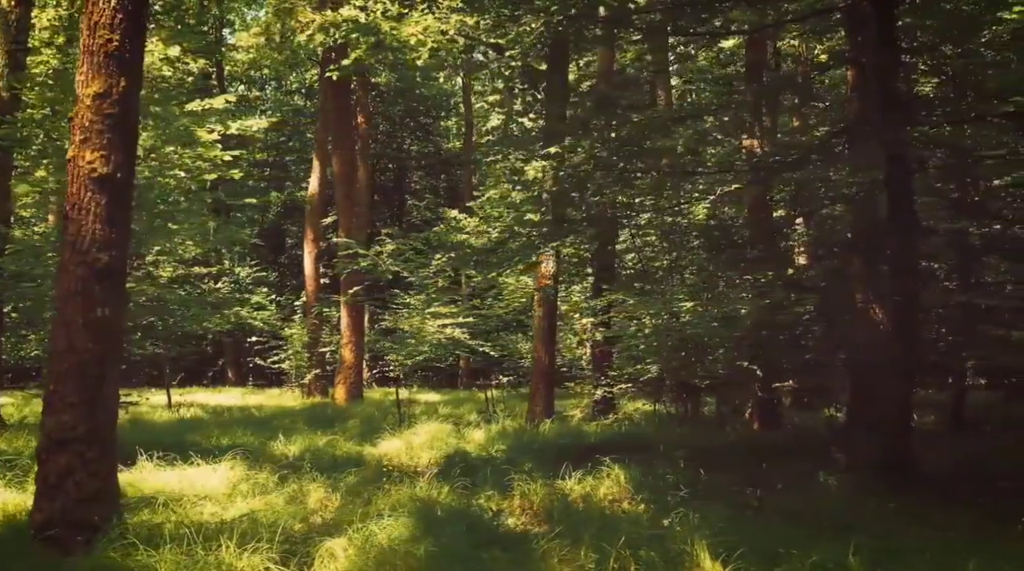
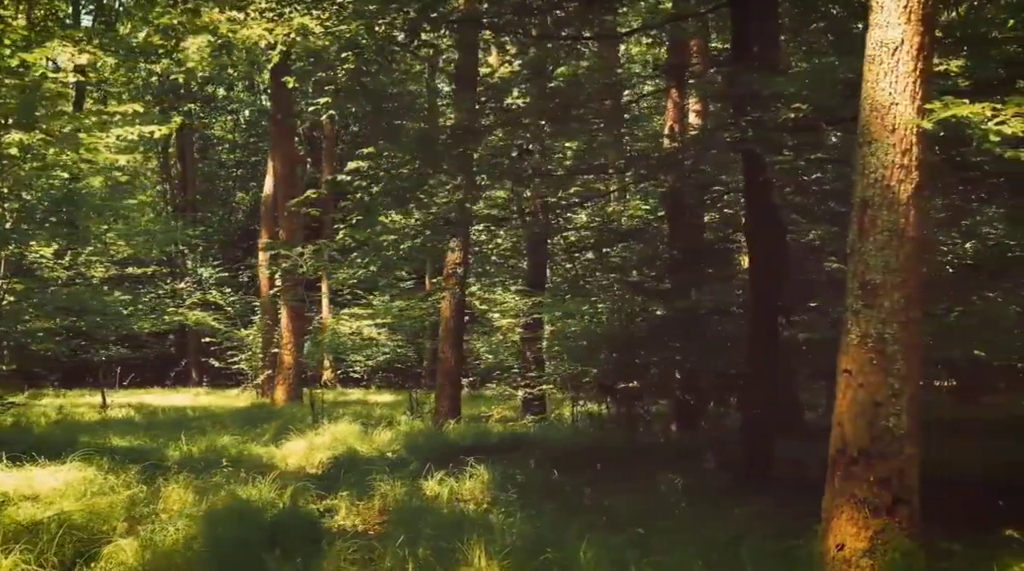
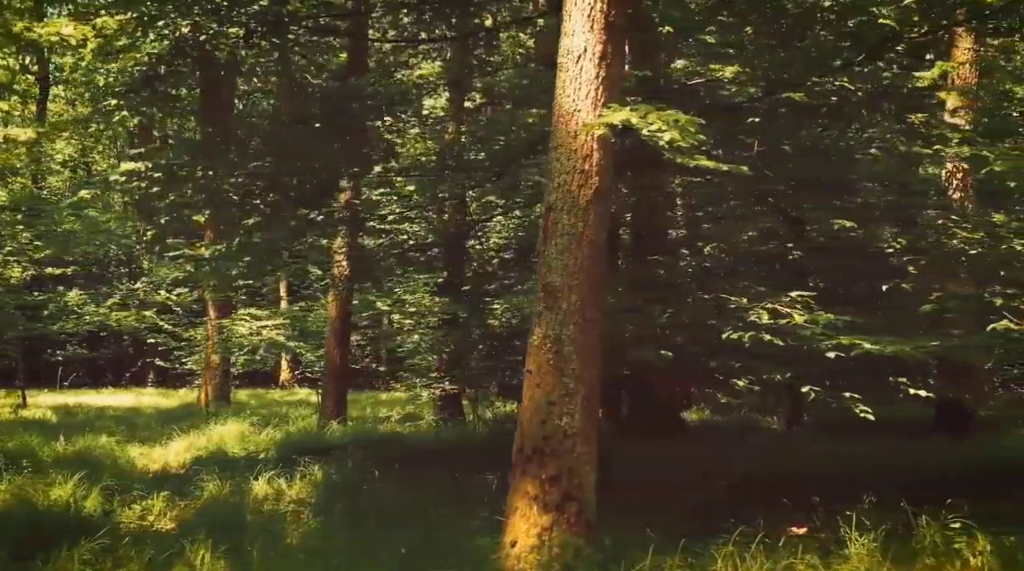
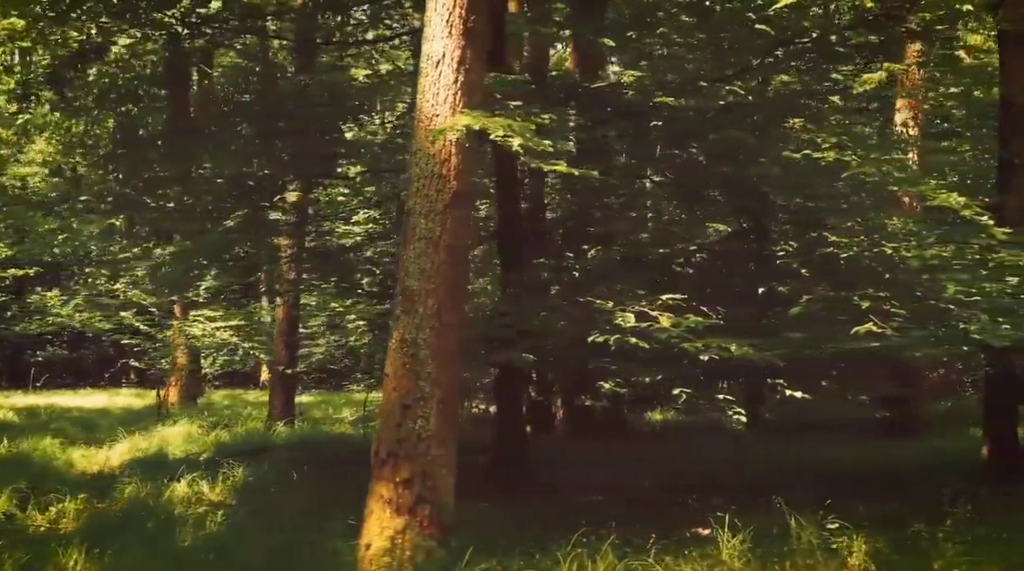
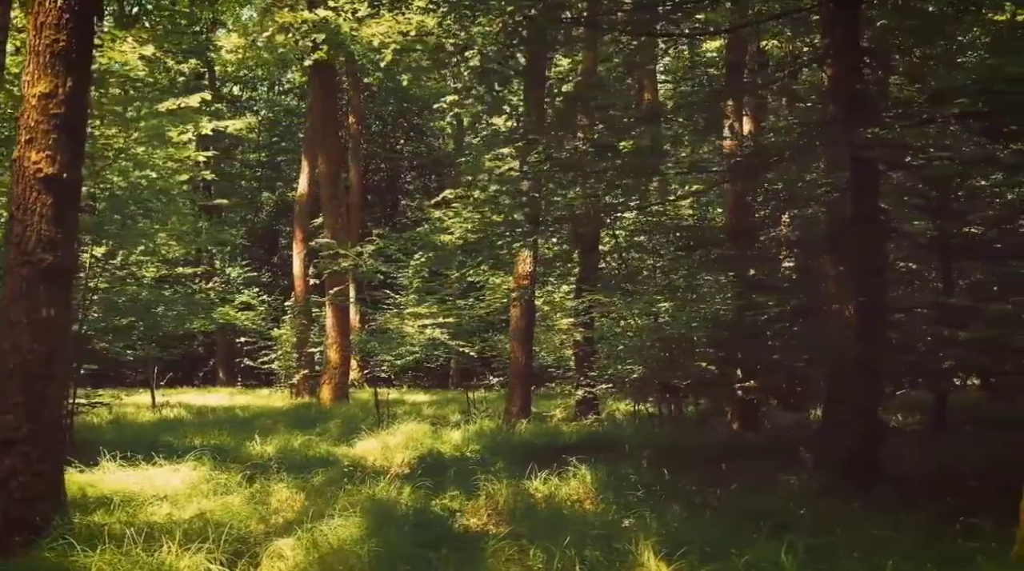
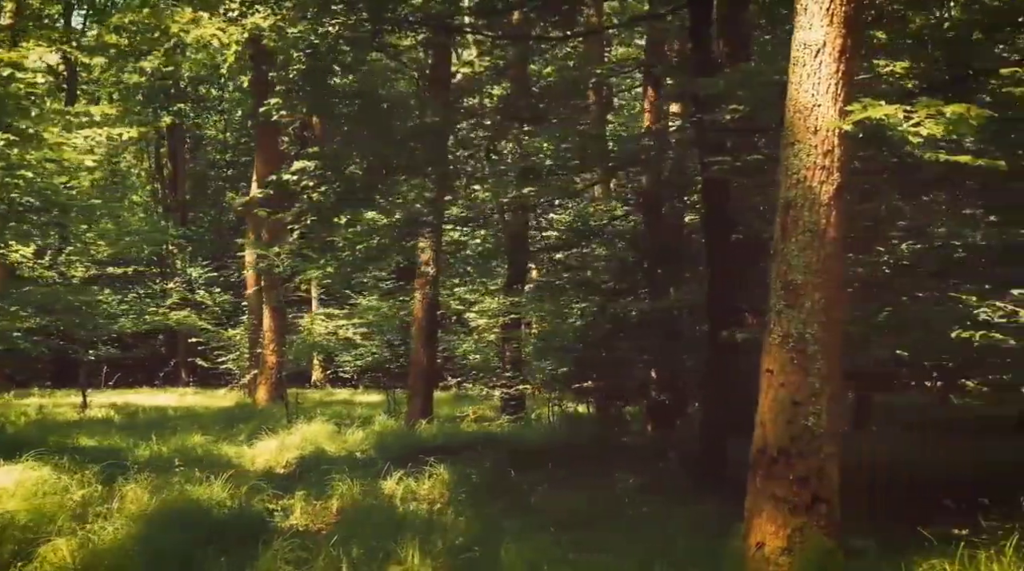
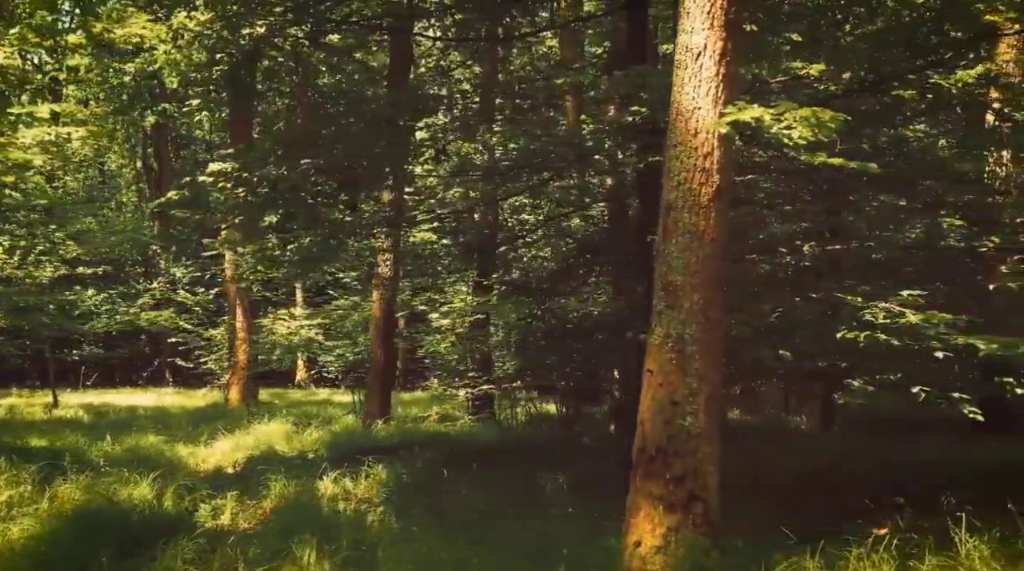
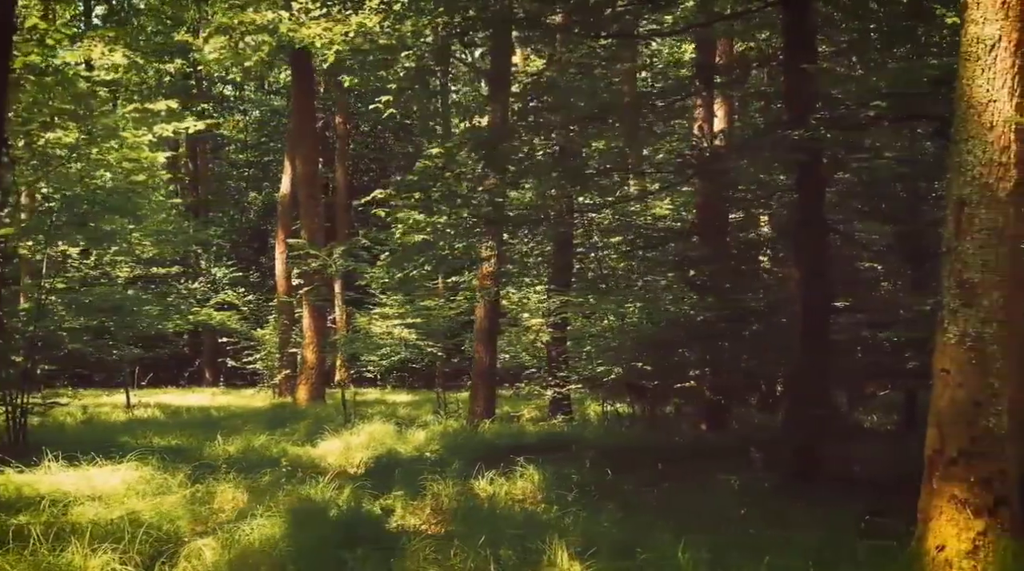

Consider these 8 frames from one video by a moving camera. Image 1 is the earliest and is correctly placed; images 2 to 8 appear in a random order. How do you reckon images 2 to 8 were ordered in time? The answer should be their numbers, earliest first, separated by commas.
5, 8, 2, 6, 7, 3, 4
